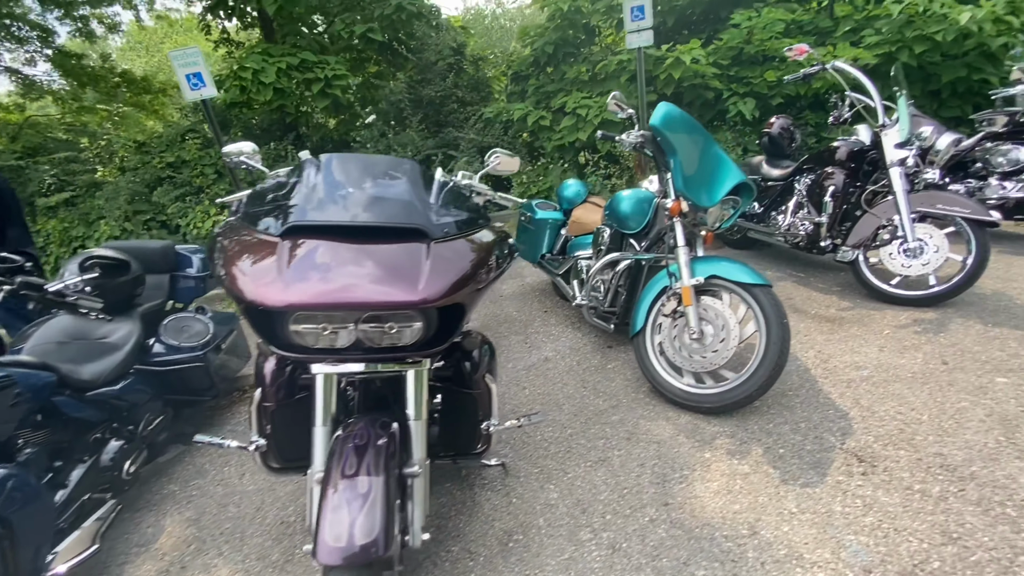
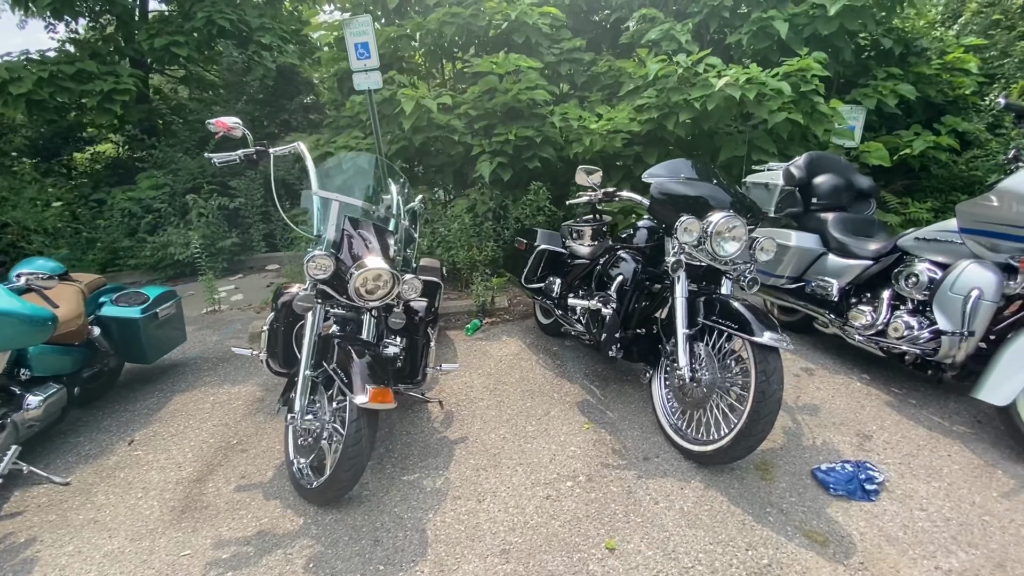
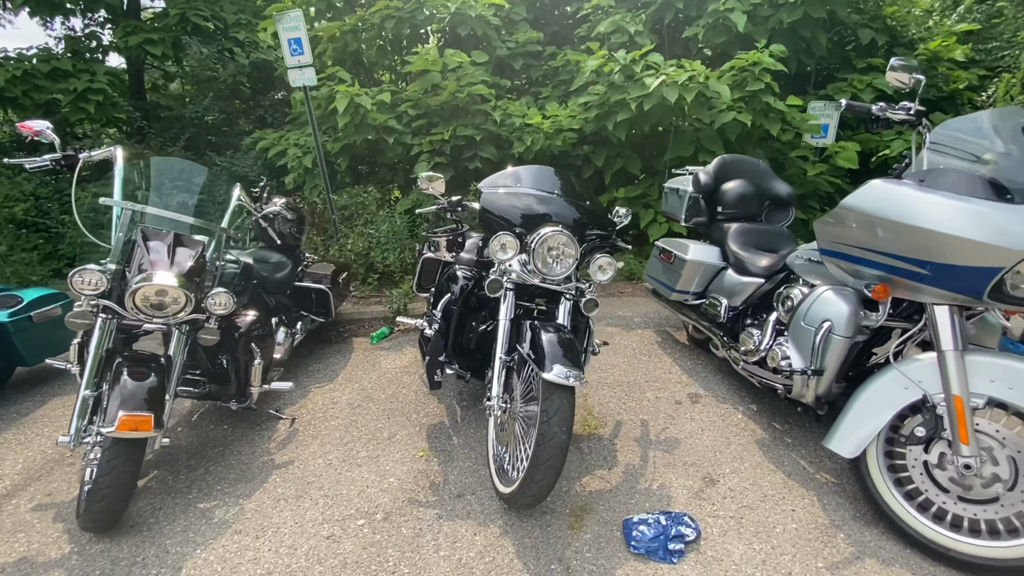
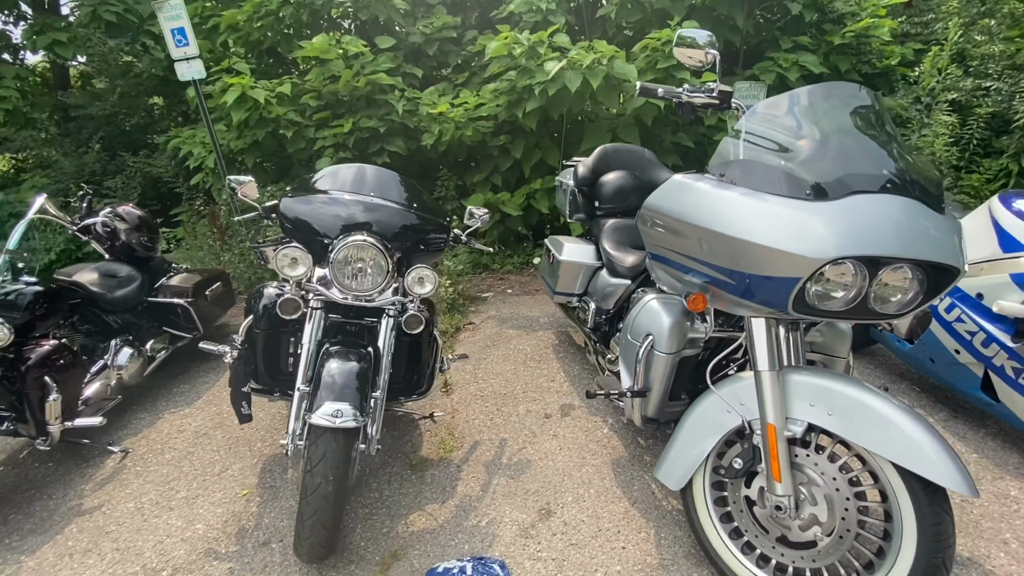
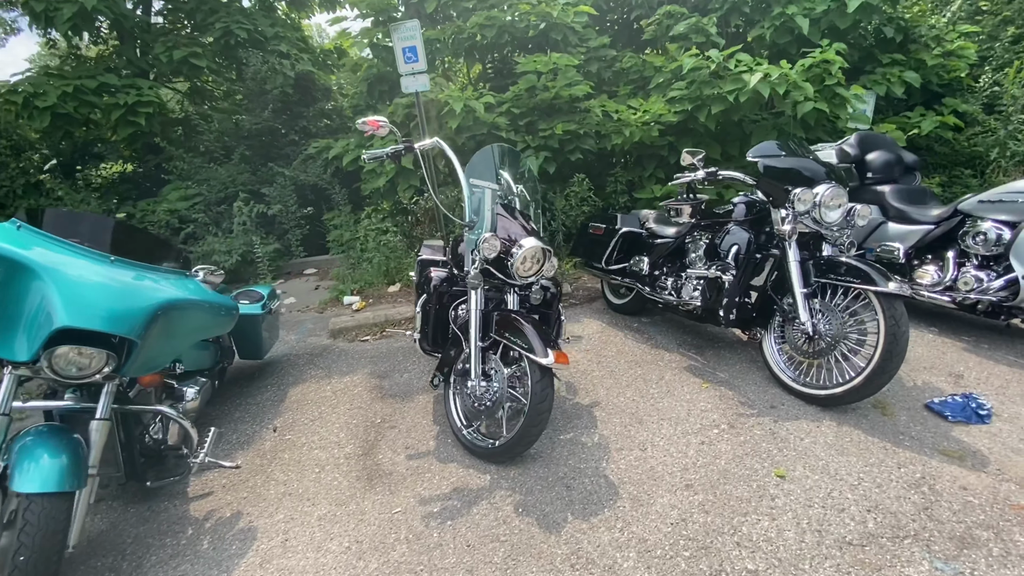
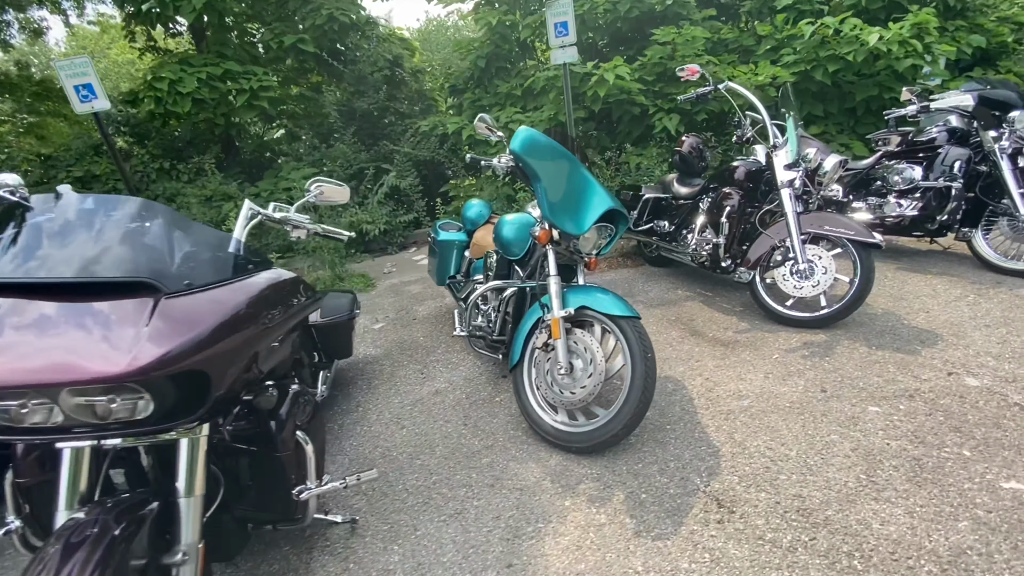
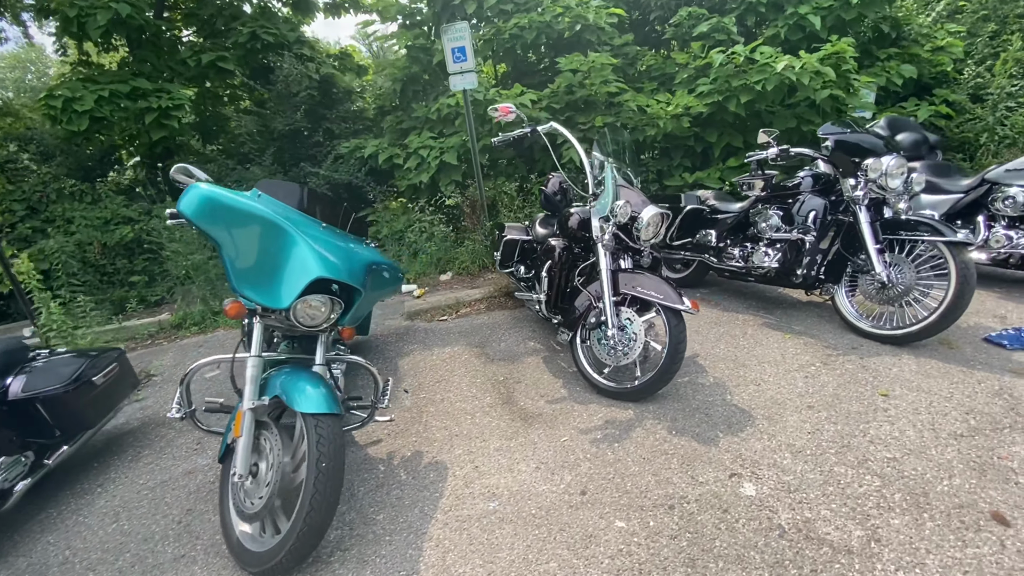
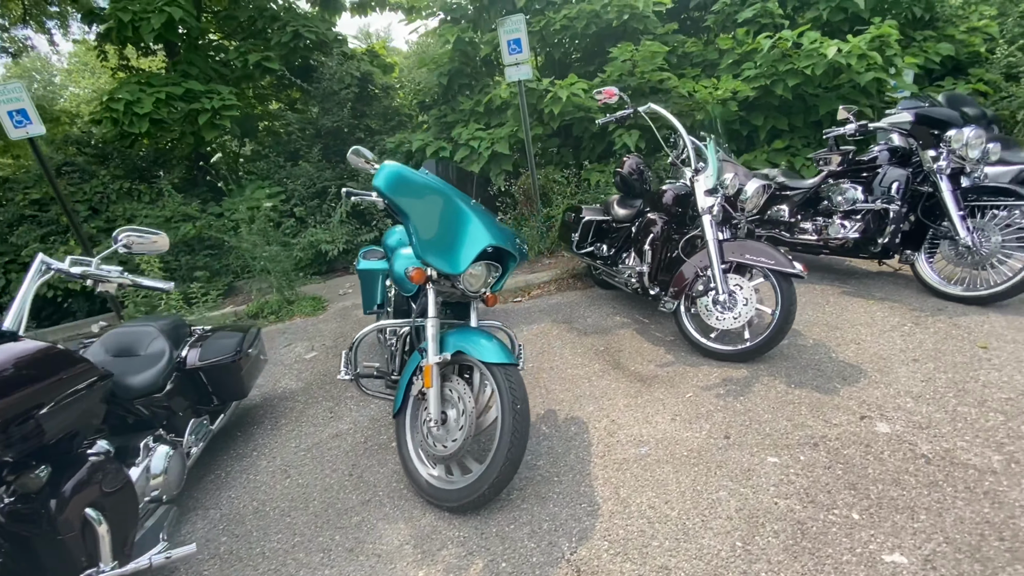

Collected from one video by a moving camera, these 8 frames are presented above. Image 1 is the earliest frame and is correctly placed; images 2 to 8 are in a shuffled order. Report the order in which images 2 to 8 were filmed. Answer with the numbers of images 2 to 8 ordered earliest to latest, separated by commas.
6, 8, 7, 5, 2, 3, 4
